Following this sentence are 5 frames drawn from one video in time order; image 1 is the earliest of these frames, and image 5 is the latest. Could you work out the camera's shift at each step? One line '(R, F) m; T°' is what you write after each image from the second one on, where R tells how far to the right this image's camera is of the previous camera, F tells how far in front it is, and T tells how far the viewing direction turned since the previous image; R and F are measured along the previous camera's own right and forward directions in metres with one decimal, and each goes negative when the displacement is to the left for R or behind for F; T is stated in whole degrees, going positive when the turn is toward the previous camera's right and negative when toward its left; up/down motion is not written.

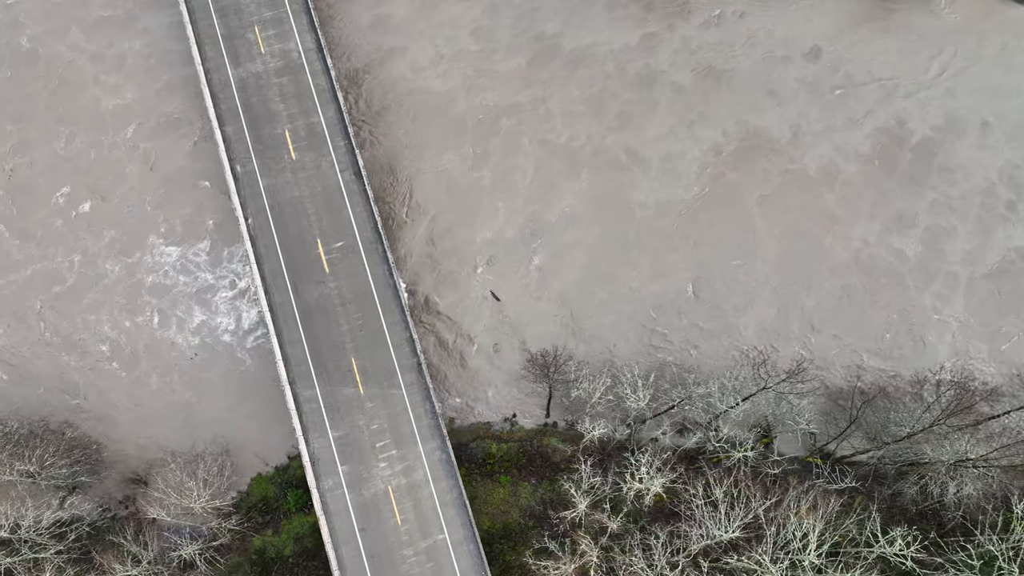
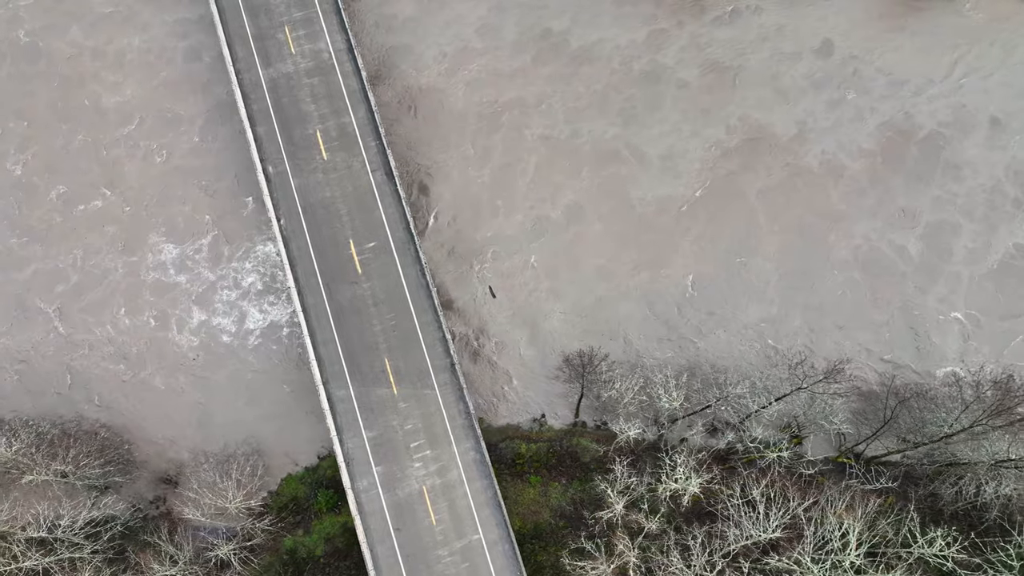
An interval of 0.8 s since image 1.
(-1.9, 0.0) m; 0°
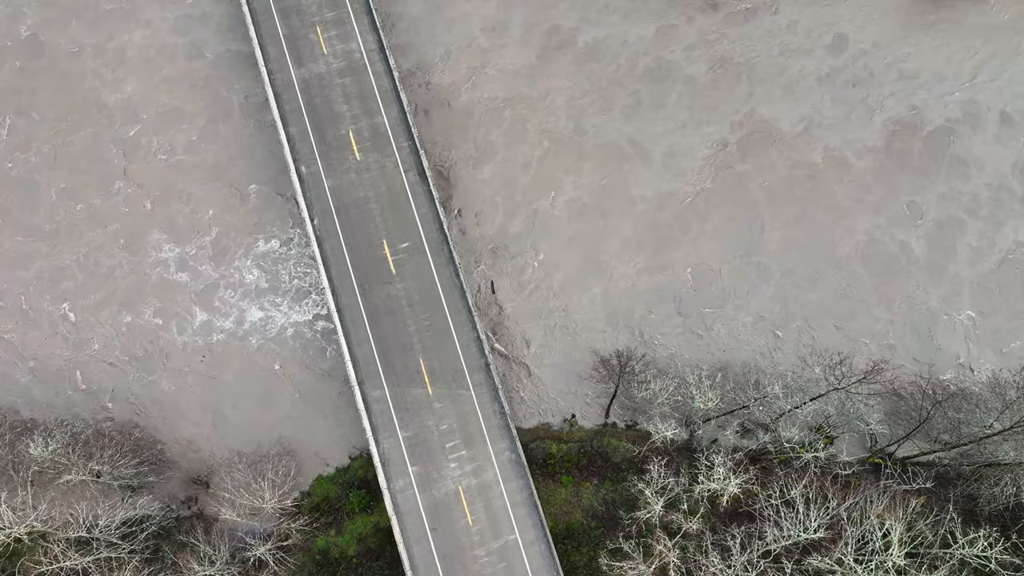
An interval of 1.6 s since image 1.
(-1.9, 0.0) m; 0°
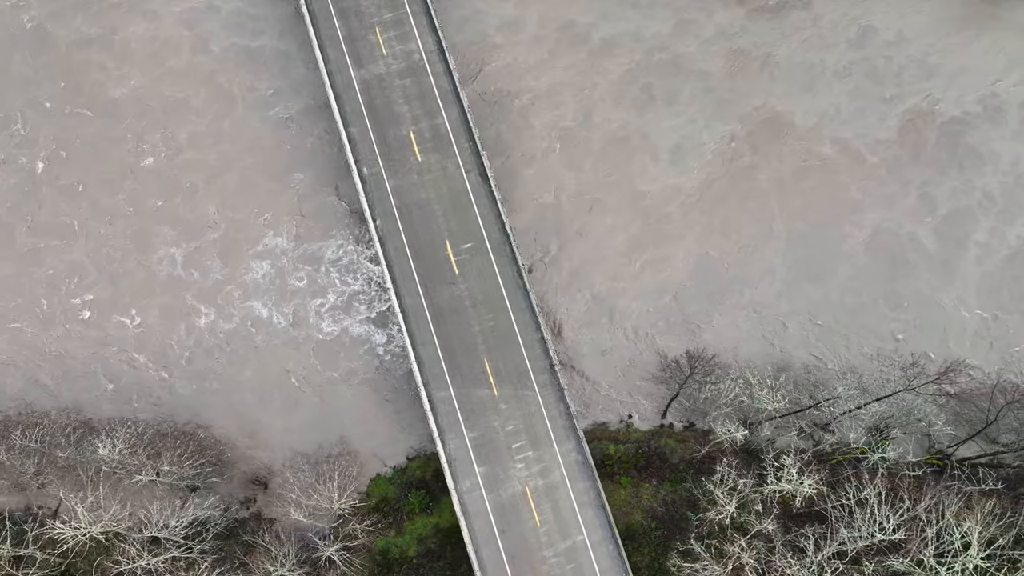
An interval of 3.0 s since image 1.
(-3.5, 0.0) m; 0°
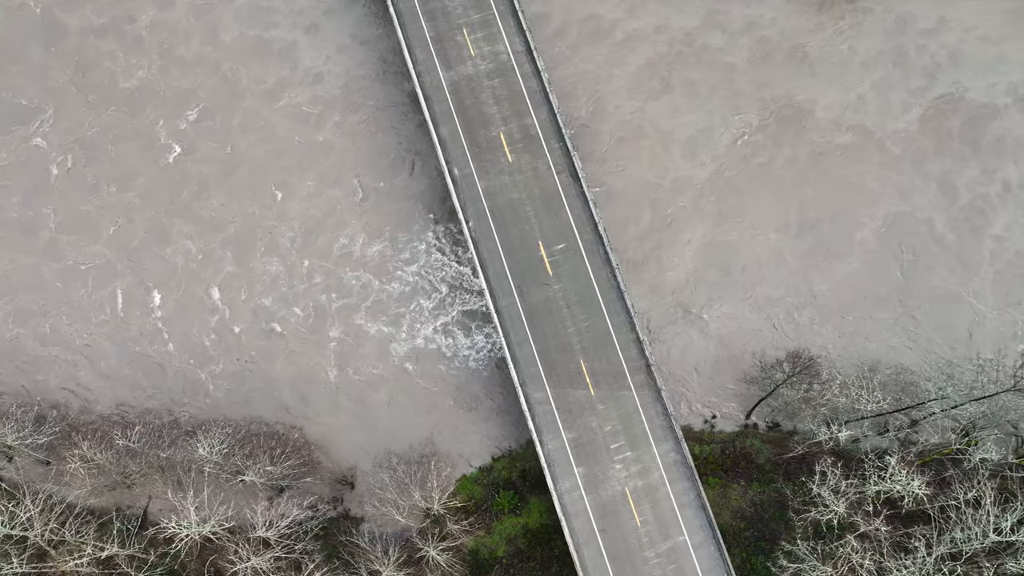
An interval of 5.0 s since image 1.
(-5.1, 0.0) m; -1°
